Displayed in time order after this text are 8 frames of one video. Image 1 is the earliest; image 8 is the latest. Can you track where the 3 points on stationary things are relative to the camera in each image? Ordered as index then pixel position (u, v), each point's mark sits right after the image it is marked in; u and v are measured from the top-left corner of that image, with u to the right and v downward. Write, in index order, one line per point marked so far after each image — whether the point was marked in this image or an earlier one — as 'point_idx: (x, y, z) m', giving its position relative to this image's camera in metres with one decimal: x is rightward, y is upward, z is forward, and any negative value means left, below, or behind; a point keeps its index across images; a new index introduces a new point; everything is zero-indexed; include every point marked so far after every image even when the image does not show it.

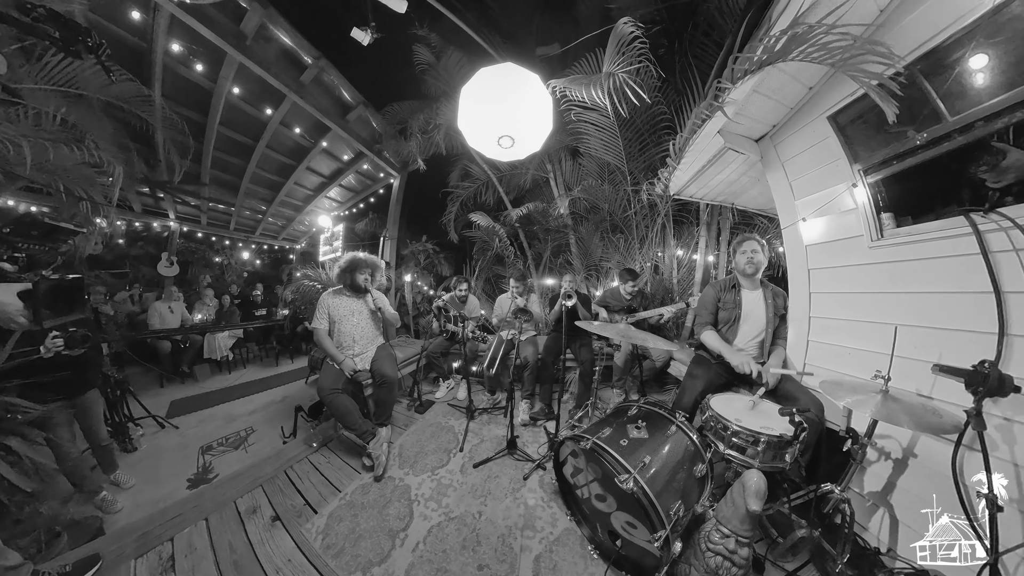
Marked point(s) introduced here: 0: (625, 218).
0: (+1.2, +0.7, +2.9) m
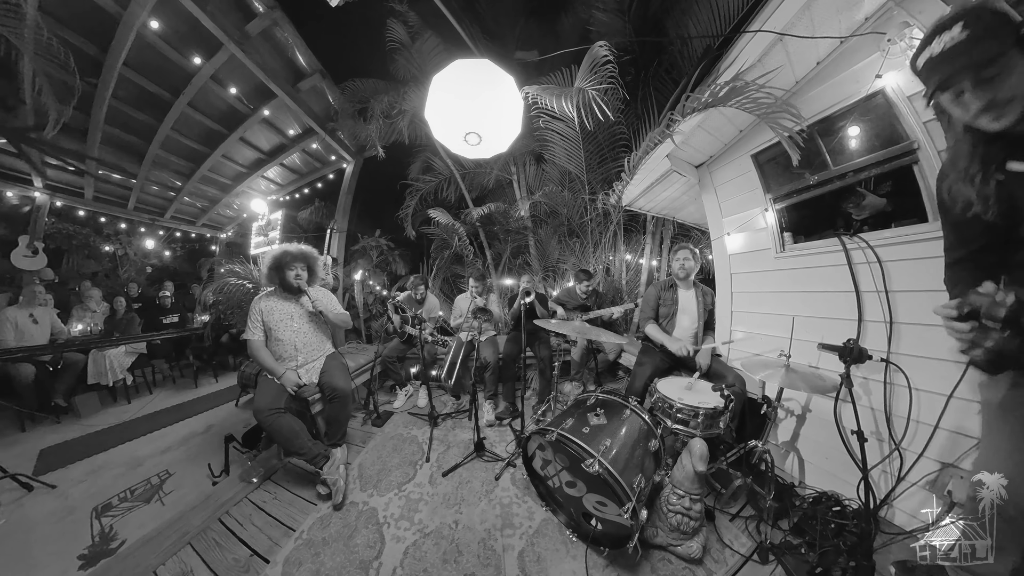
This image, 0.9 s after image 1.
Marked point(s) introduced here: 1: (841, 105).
0: (+0.8, +0.7, +3.2) m
1: (+1.7, +0.9, +1.5) m
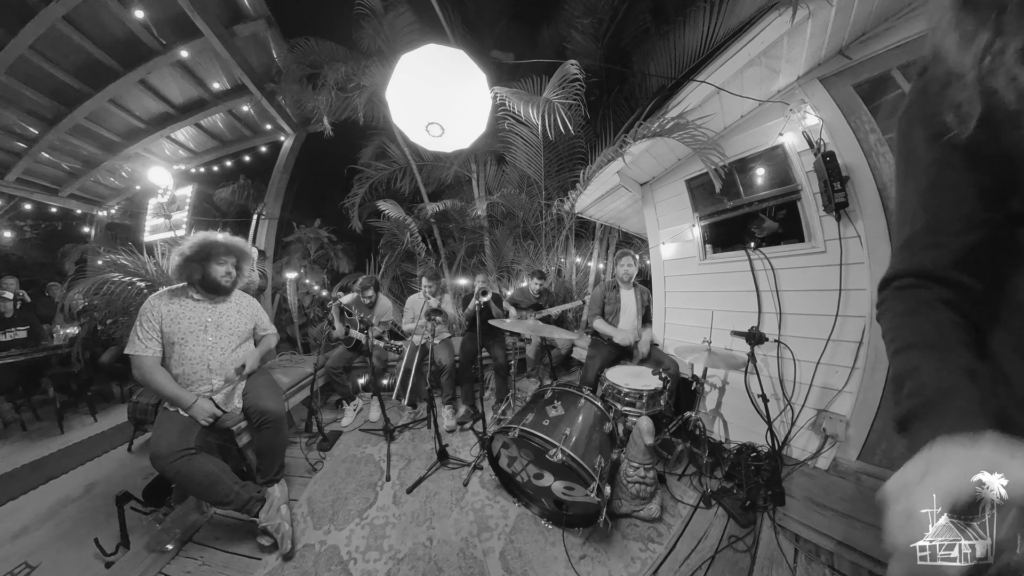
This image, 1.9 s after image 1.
0: (+0.3, +0.7, +3.3) m
1: (+1.7, +0.9, +2.0) m
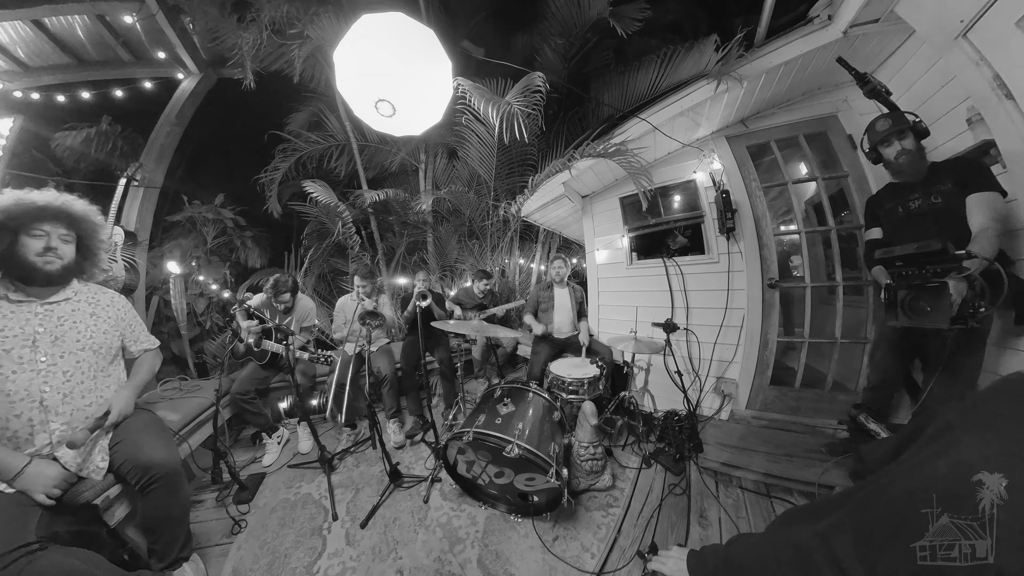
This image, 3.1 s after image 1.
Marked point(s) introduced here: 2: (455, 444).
0: (-0.4, +0.7, +3.3) m
1: (+1.4, +0.9, +2.5) m
2: (-0.5, -1.2, +2.3) m
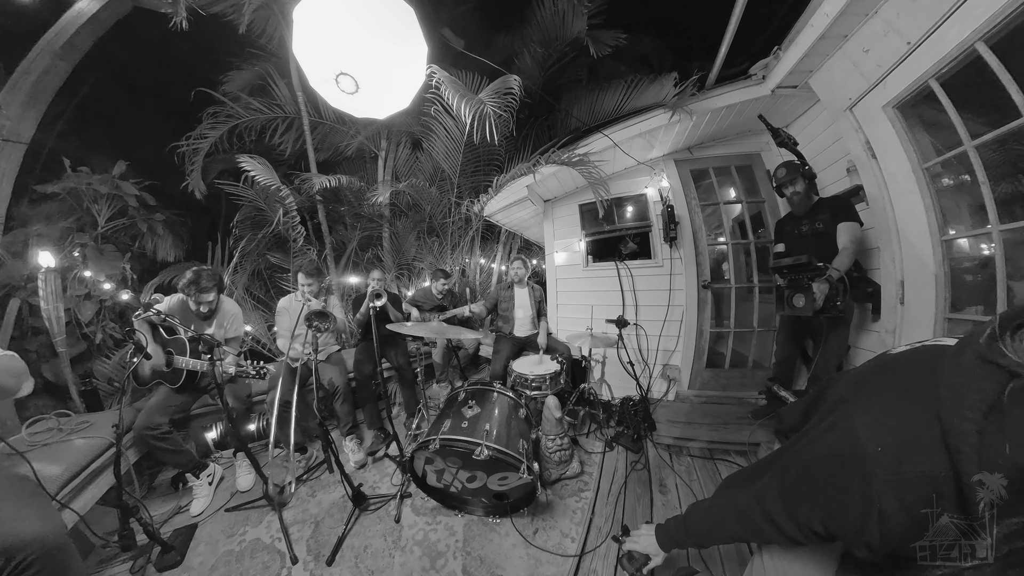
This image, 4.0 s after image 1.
0: (-0.8, +0.7, +3.2) m
1: (+1.1, +0.9, +2.8) m
2: (-0.7, -1.2, +2.1) m
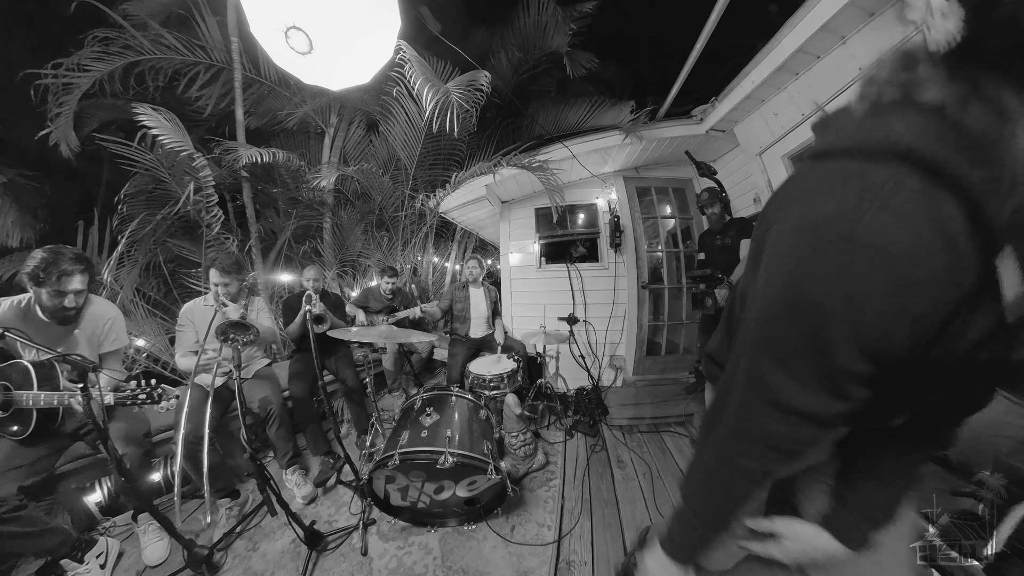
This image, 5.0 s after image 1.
0: (-1.2, +0.7, +2.9) m
1: (+0.7, +0.9, +3.1) m
2: (-0.8, -1.2, +1.9) m
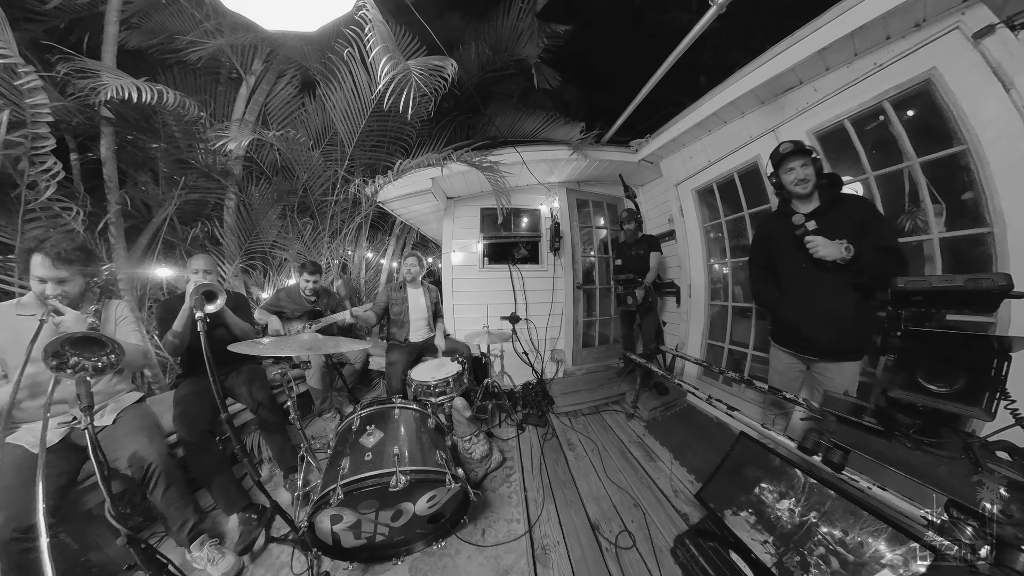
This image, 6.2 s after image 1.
0: (-1.6, +0.7, +2.4) m
1: (+0.1, +0.9, +3.3) m
2: (-0.9, -1.2, +1.6) m
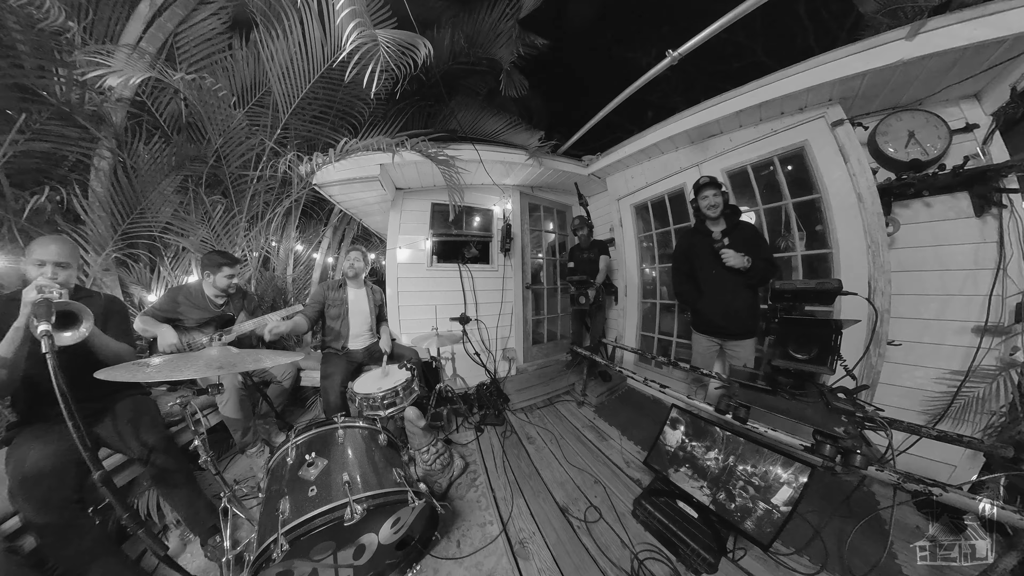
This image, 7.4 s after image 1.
0: (-1.8, +0.7, +1.8) m
1: (-0.4, +0.9, +3.2) m
2: (-0.8, -1.2, +1.3) m
